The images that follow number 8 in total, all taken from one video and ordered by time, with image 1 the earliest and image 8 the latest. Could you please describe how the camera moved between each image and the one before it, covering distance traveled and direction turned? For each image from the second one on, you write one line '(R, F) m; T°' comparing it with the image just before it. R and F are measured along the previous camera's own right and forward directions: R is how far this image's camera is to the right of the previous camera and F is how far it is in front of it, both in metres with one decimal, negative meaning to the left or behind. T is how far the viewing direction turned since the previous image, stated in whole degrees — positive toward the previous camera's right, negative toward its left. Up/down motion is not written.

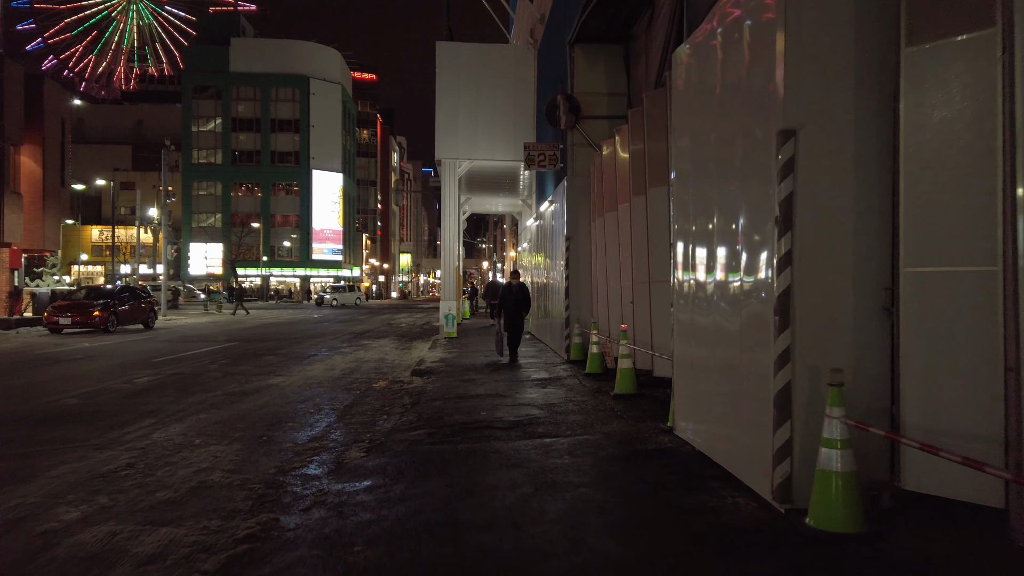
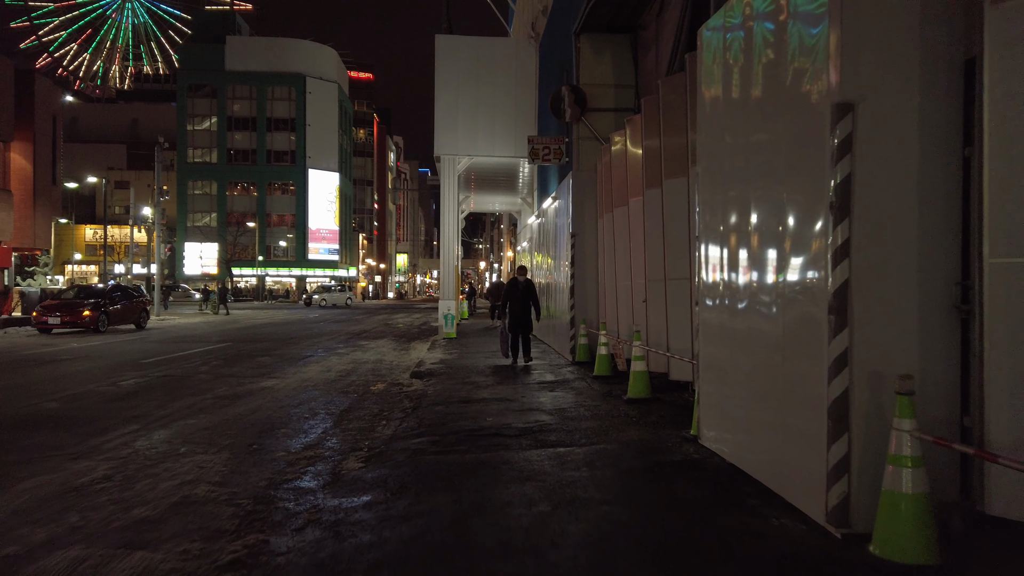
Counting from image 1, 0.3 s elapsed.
(-0.1, +0.5) m; 0°
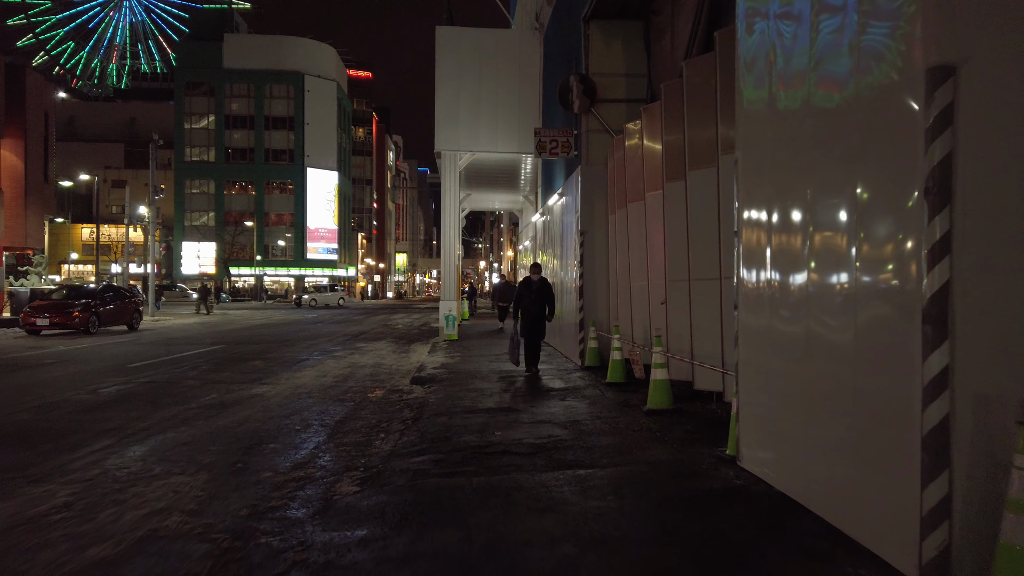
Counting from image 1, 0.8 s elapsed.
(-0.1, +0.7) m; 0°
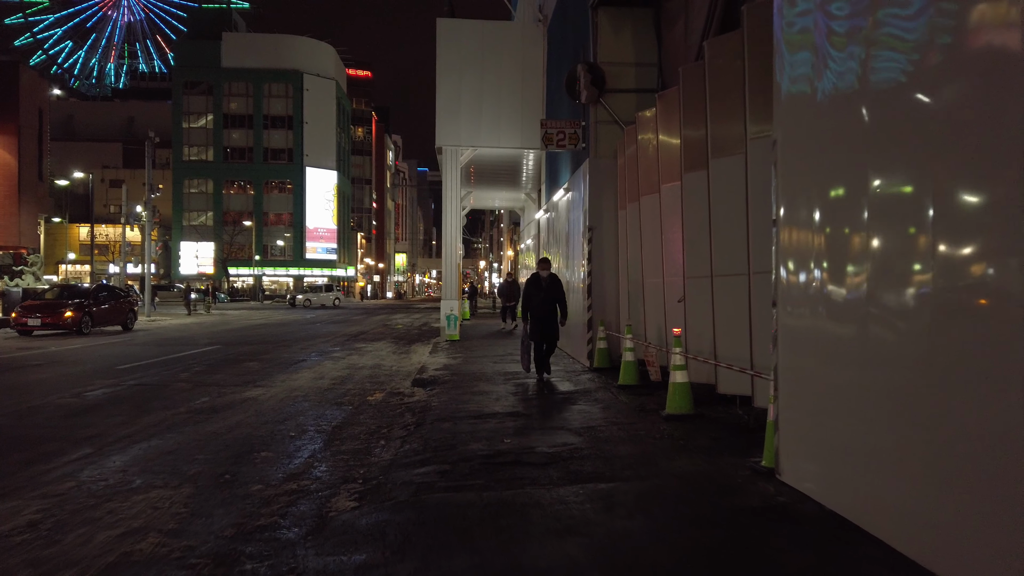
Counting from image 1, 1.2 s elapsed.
(-0.1, +0.5) m; 0°
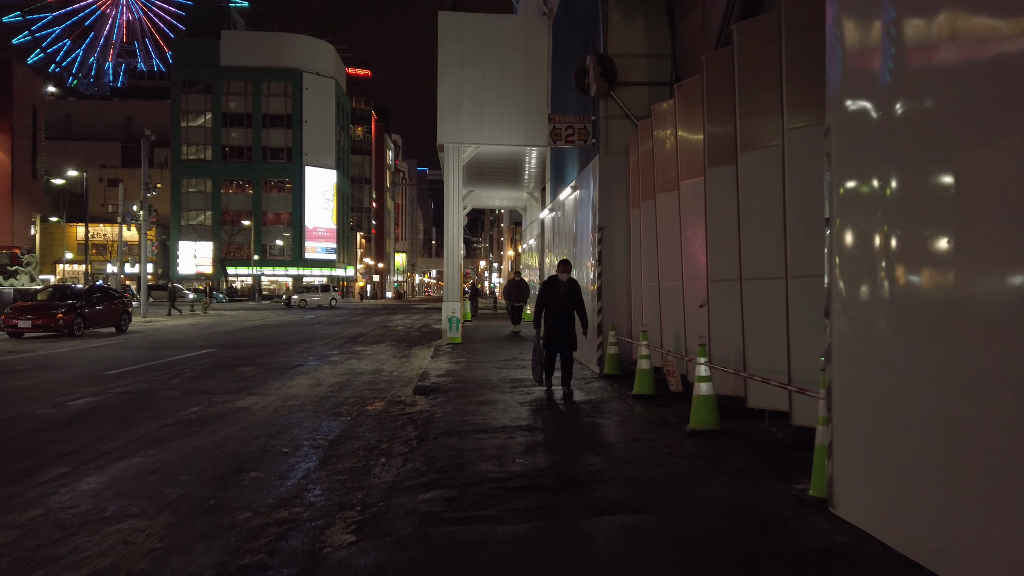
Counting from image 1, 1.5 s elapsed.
(-0.1, +0.6) m; 0°
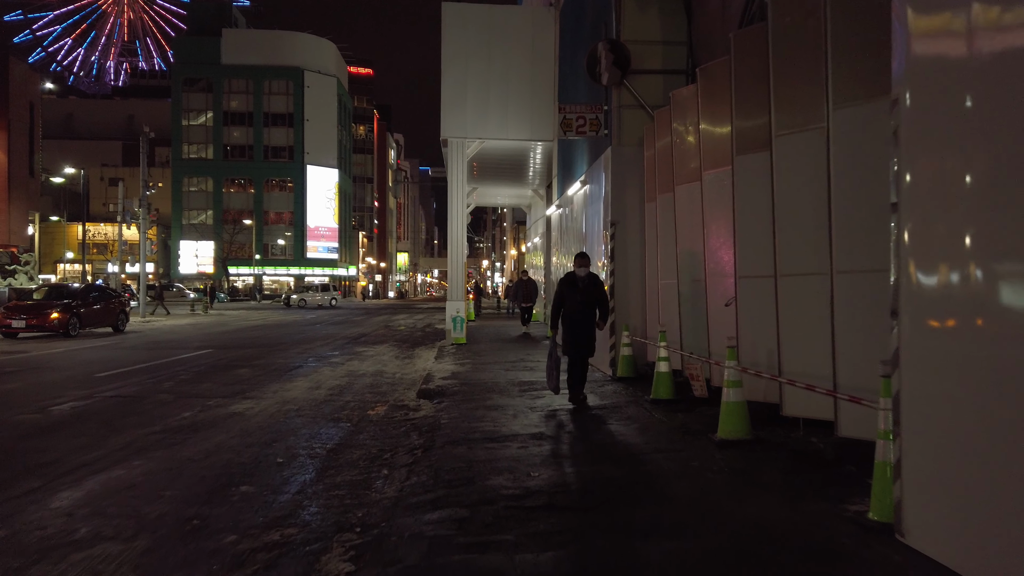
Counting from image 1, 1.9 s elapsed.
(-0.1, +0.5) m; 0°
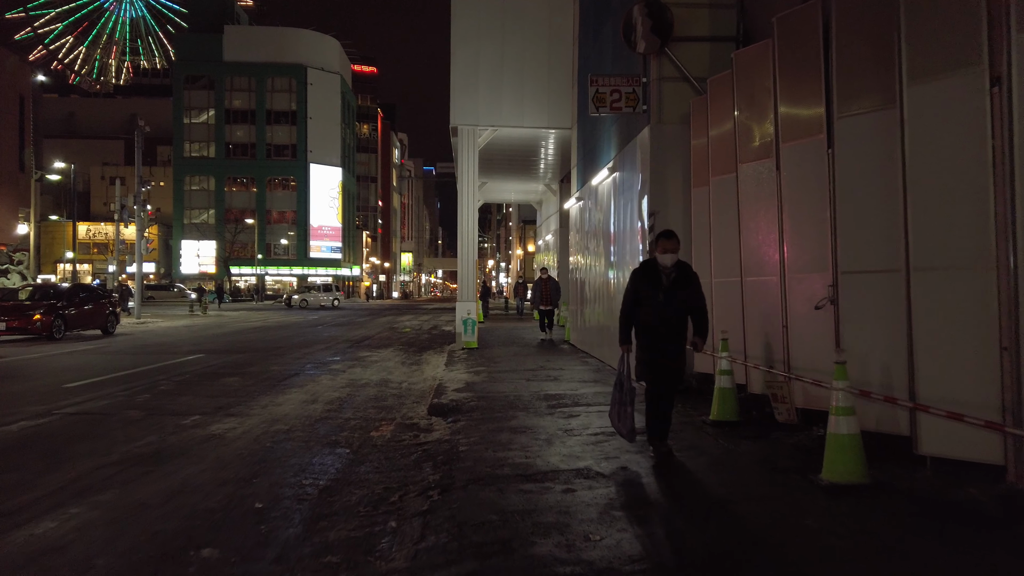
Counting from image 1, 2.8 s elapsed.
(-0.3, +1.4) m; 0°
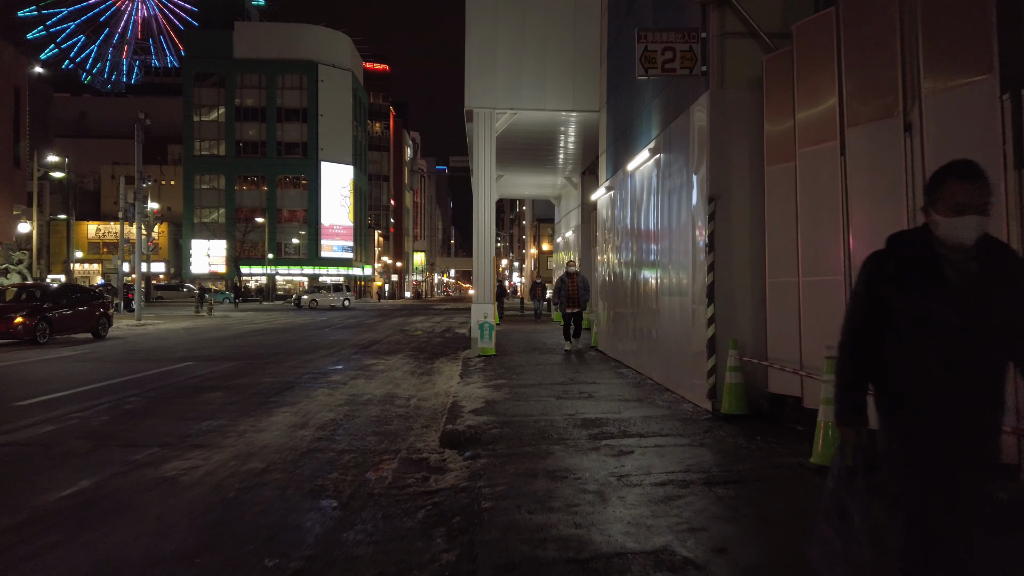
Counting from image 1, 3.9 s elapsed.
(-0.2, +1.7) m; -1°
